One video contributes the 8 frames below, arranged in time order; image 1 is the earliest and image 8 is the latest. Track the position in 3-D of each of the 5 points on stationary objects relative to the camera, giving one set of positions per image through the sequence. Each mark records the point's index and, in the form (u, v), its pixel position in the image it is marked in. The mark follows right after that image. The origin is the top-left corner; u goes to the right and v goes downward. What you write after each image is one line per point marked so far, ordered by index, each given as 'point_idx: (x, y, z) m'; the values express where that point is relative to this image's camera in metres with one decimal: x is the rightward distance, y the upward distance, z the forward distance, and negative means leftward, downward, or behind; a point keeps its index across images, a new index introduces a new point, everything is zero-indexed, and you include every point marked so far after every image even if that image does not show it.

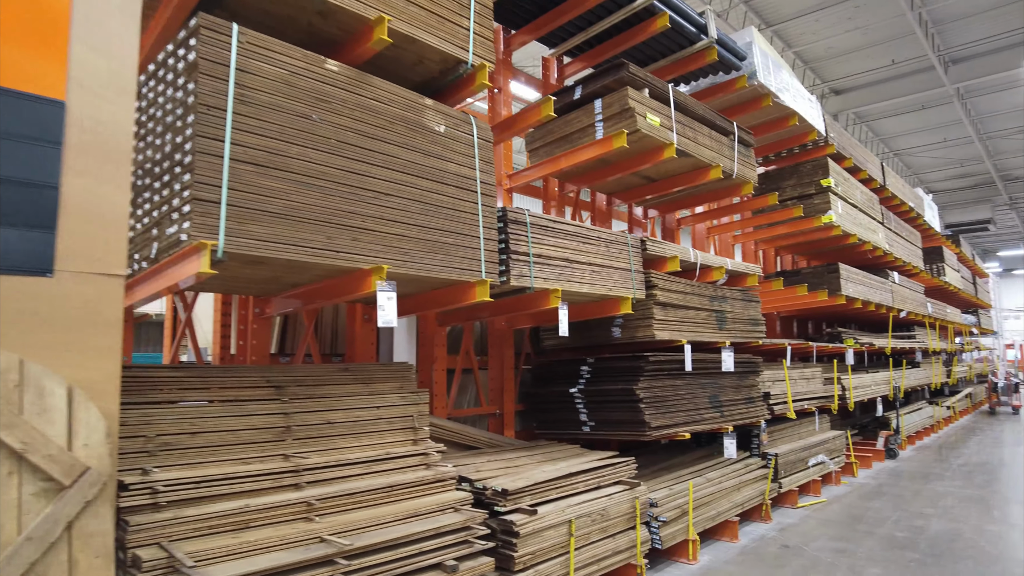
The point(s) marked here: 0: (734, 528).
0: (+1.9, -2.0, +5.3) m
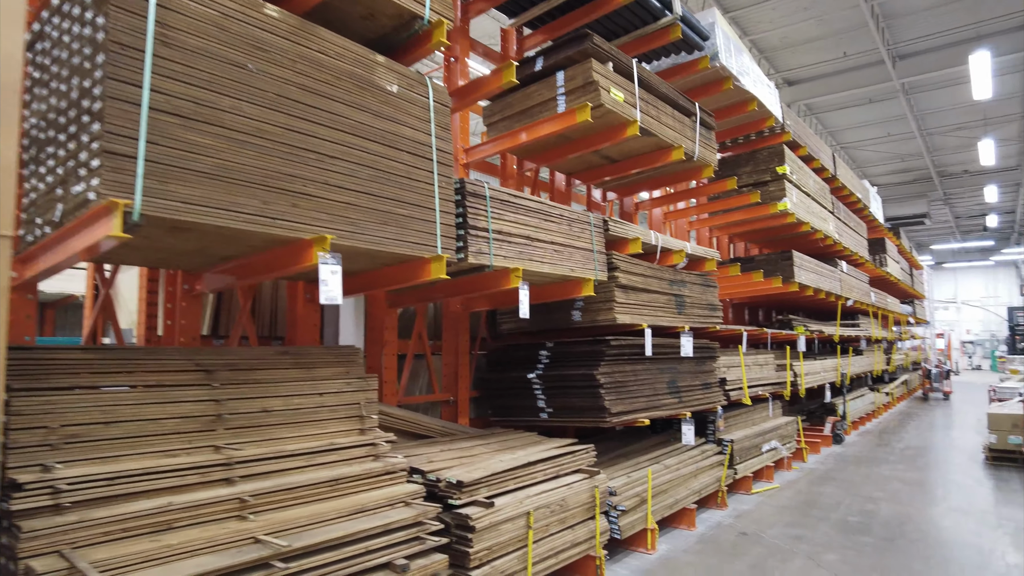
0: (+1.5, -1.9, +5.2) m
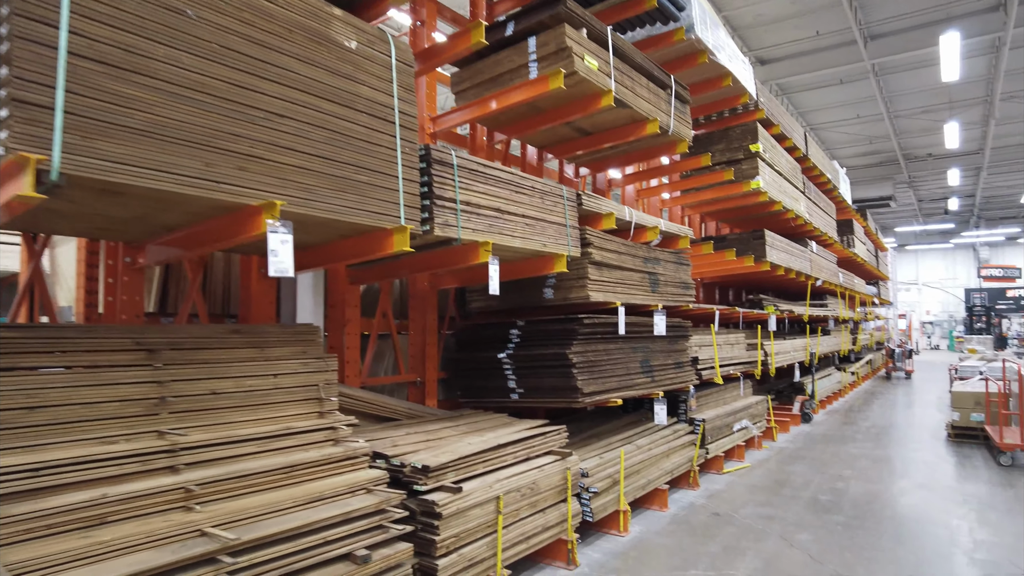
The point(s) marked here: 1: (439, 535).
0: (+1.2, -1.7, +5.2) m
1: (-0.4, -1.2, +3.0) m
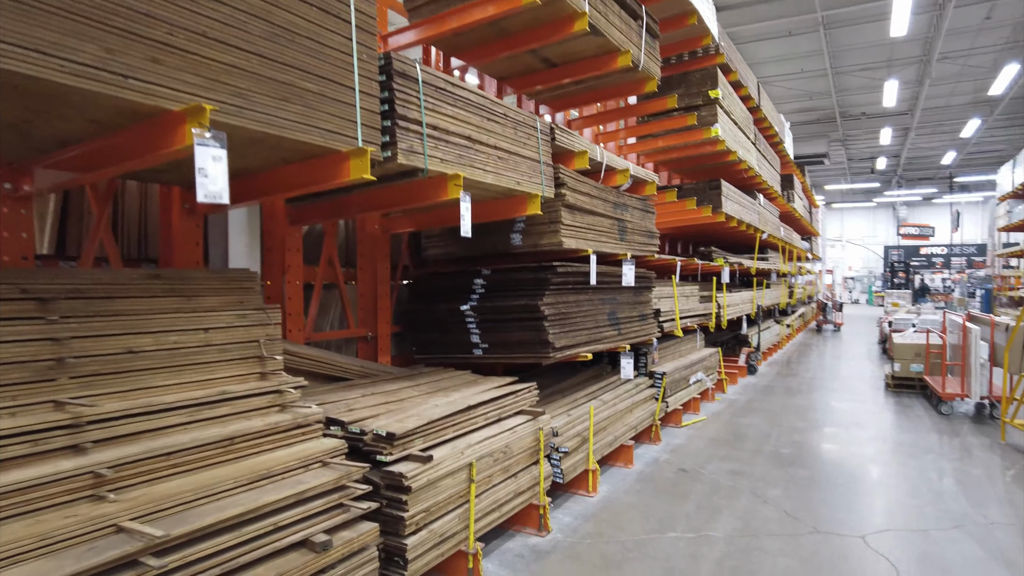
0: (+0.9, -1.3, +5.0) m
1: (-0.4, -0.9, +2.6) m
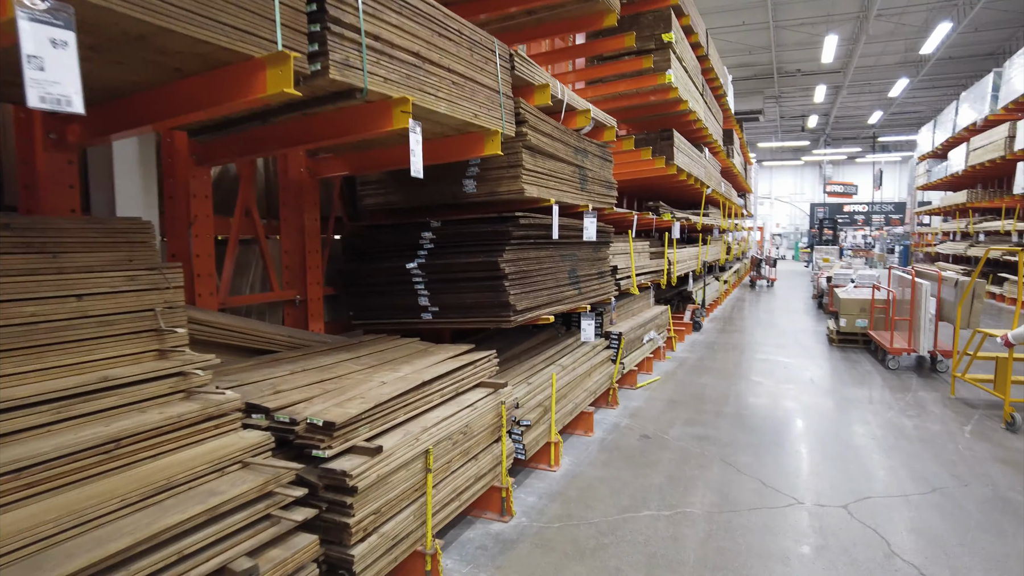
0: (+0.6, -1.0, +4.6) m
1: (-0.5, -0.8, +2.2) m
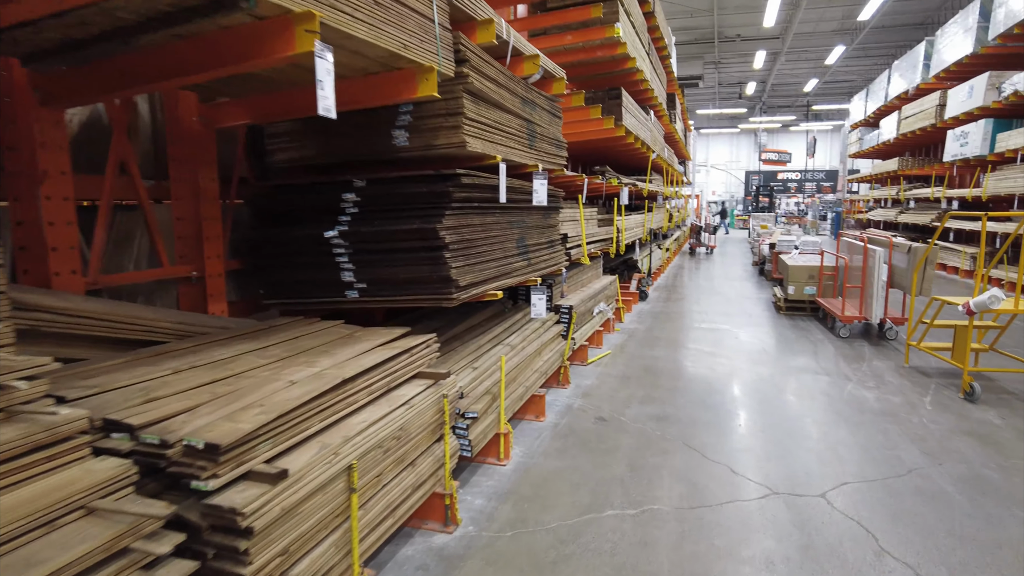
0: (+0.2, -0.8, +4.2) m
1: (-0.7, -0.7, +1.6) m
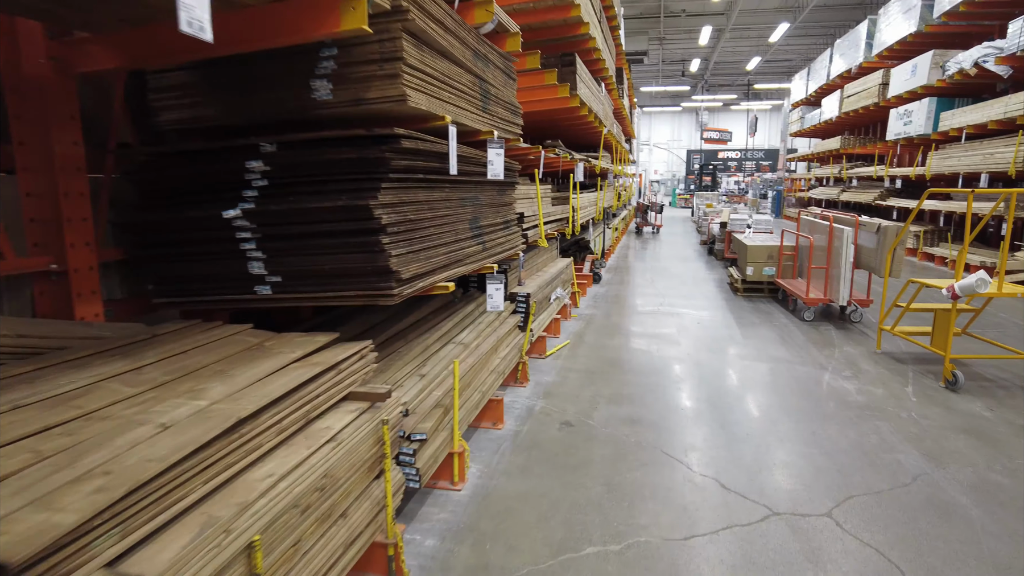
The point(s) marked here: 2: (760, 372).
0: (-0.1, -0.7, +3.7) m
1: (-0.7, -0.7, +1.0) m
2: (+1.9, -0.7, +4.8) m
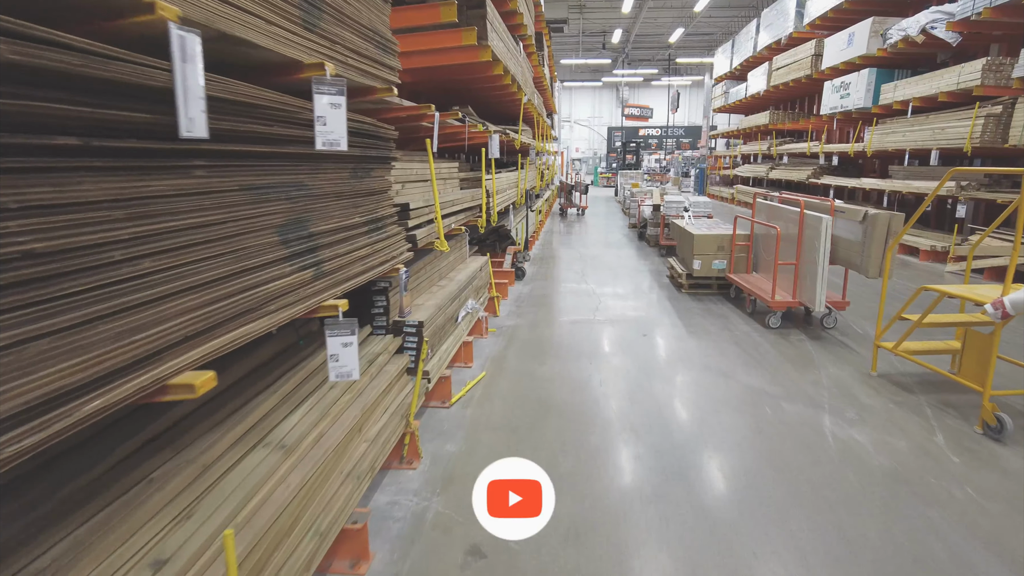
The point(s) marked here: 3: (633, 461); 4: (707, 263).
0: (-0.5, -0.9, +2.2) m
1: (-0.8, -1.0, -0.5) m
2: (+1.3, -0.7, +3.5) m
3: (+0.6, -0.8, +3.0) m
4: (+2.0, +0.3, +6.3) m
